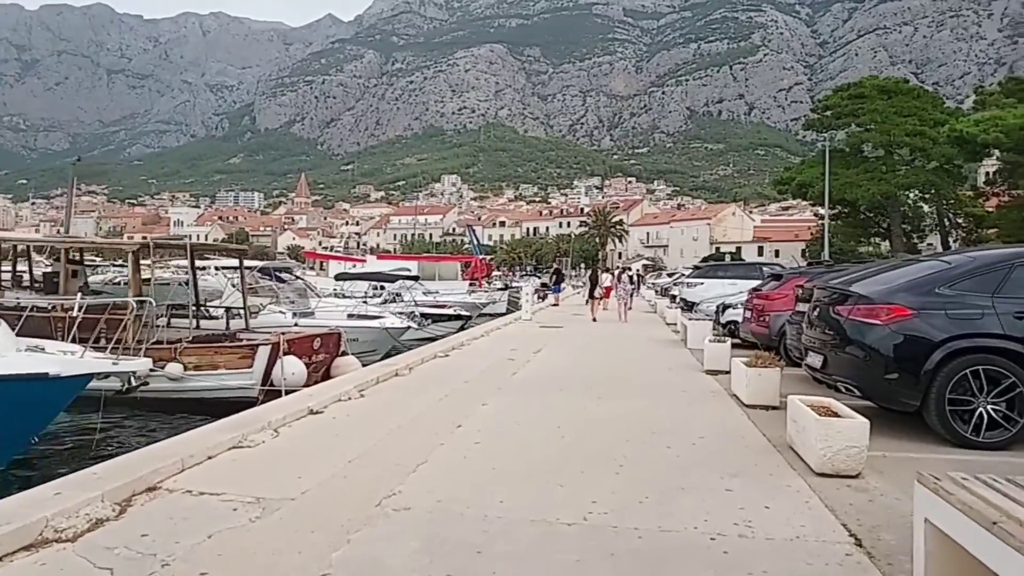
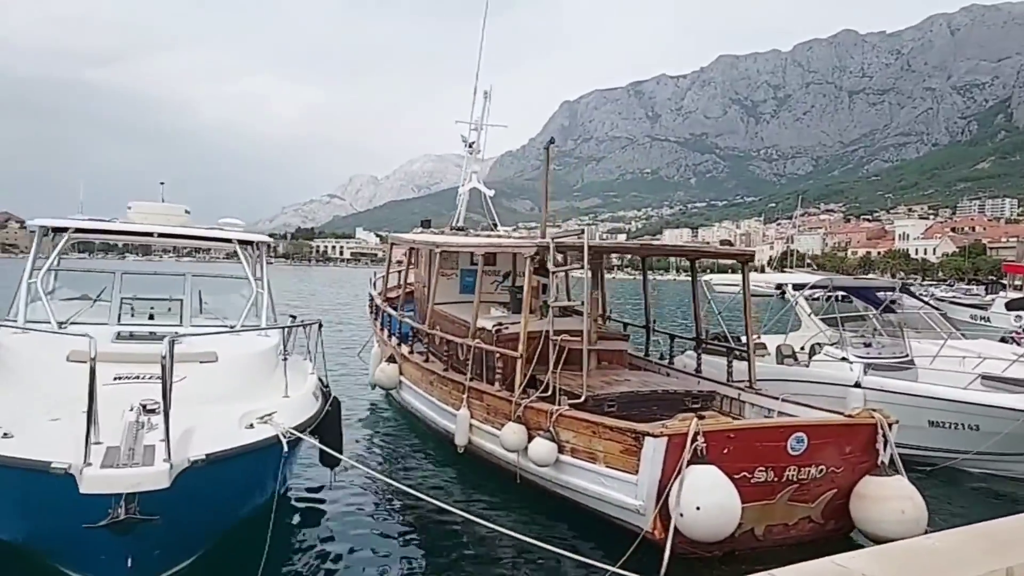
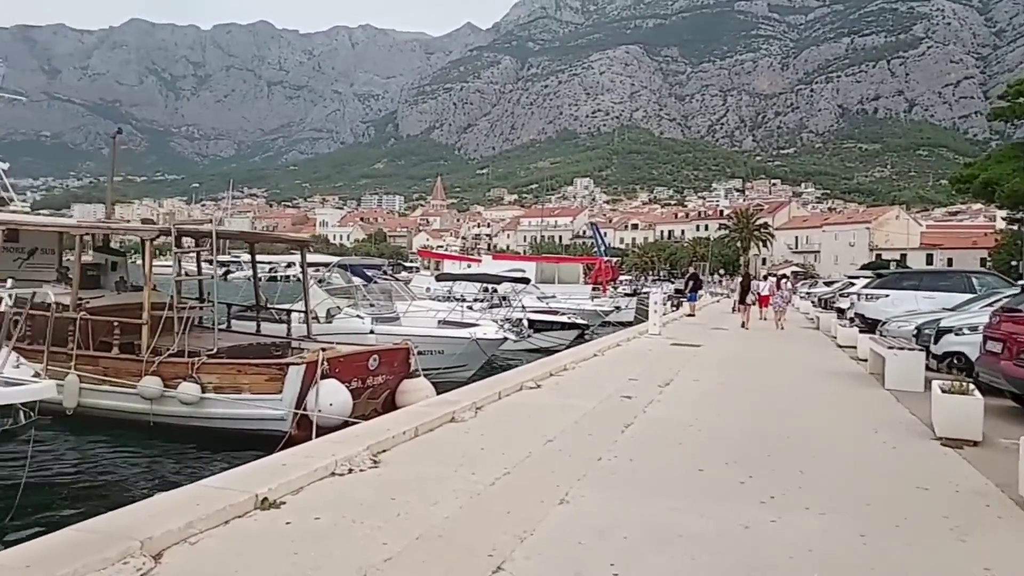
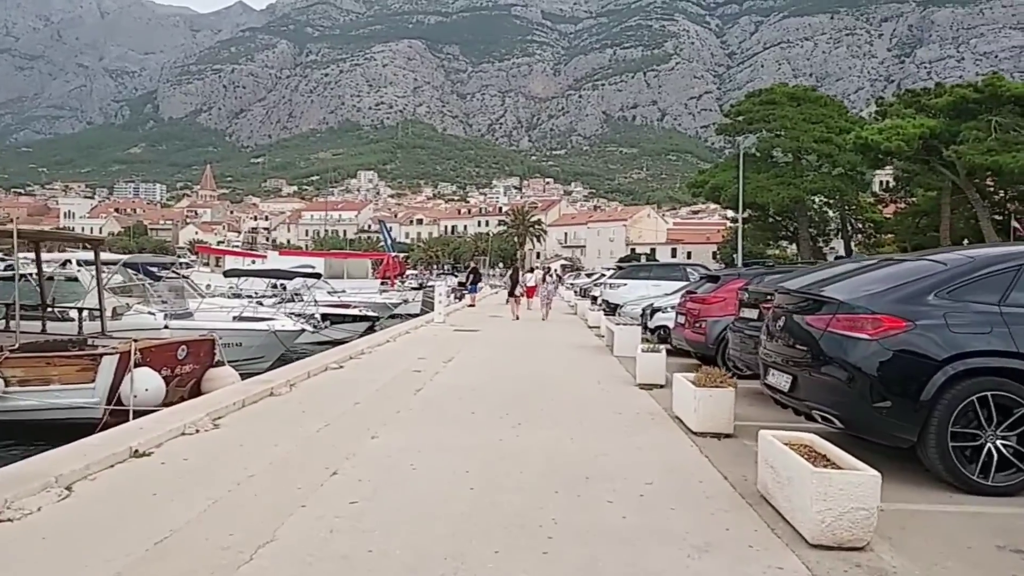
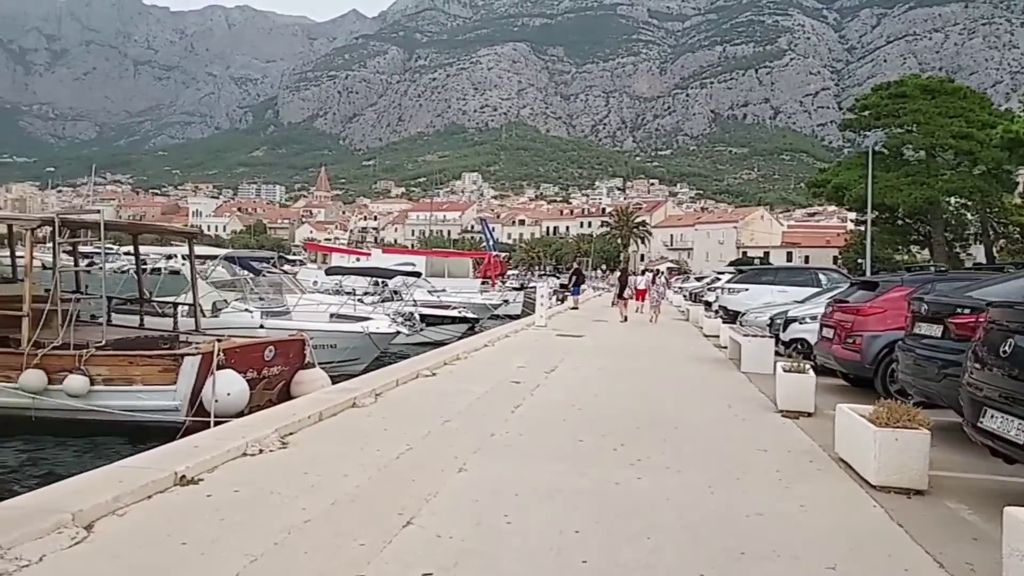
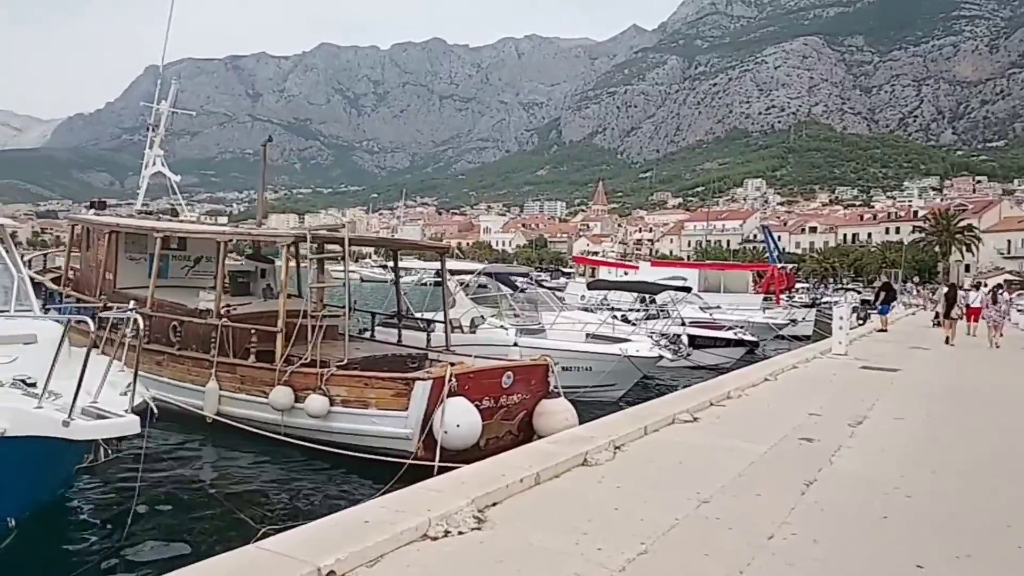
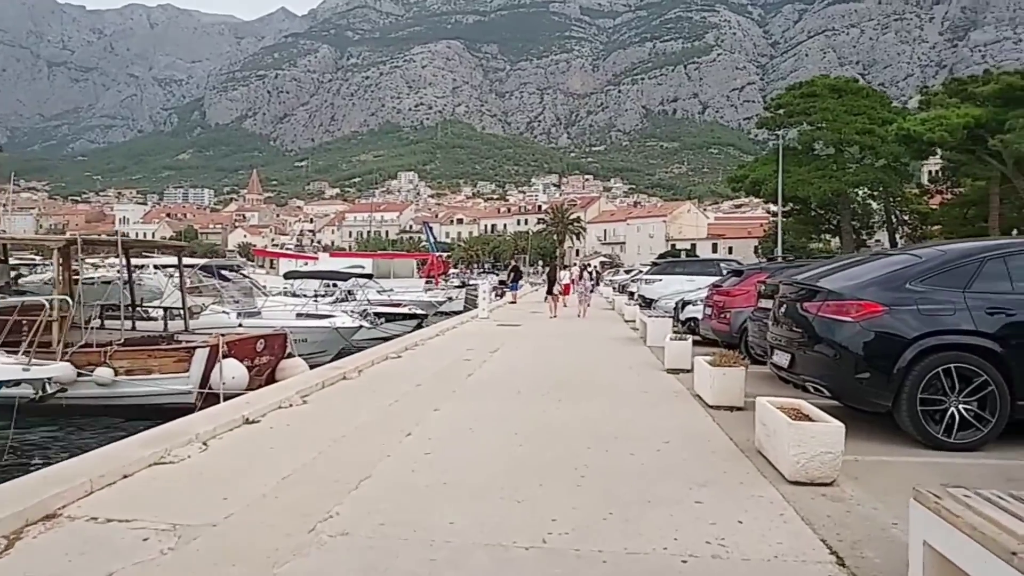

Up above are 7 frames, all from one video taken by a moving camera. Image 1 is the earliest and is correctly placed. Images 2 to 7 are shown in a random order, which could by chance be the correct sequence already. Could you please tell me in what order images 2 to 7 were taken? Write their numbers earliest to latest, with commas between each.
7, 4, 5, 3, 6, 2
